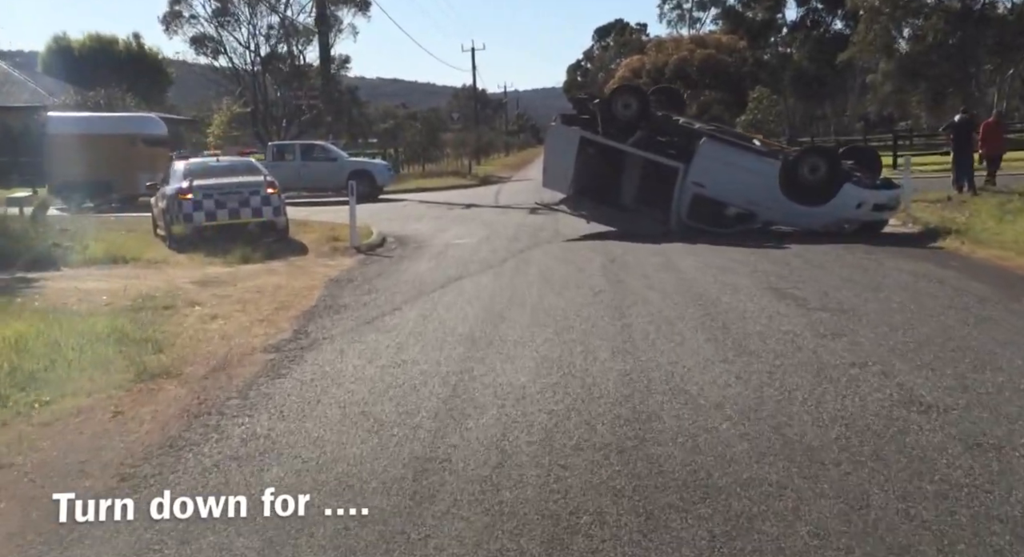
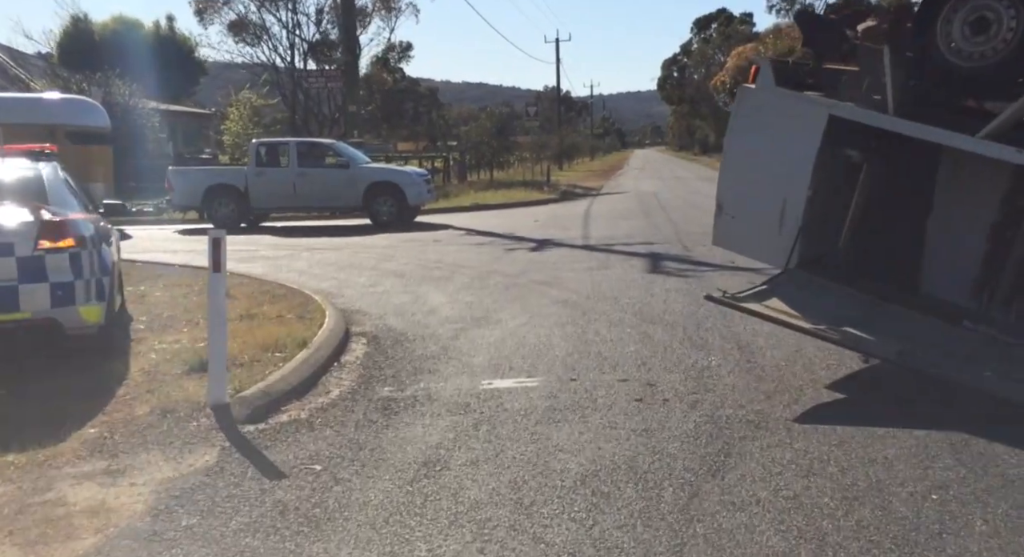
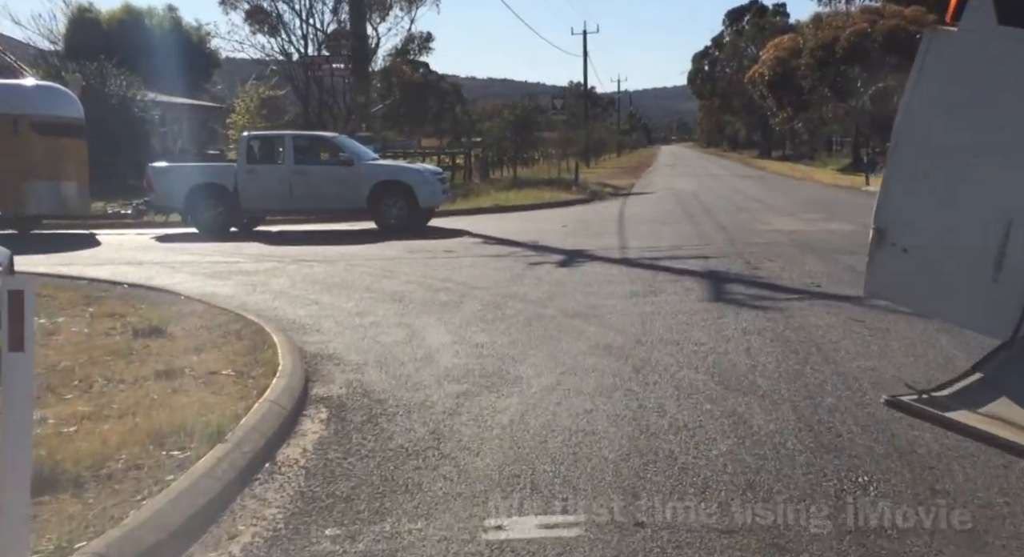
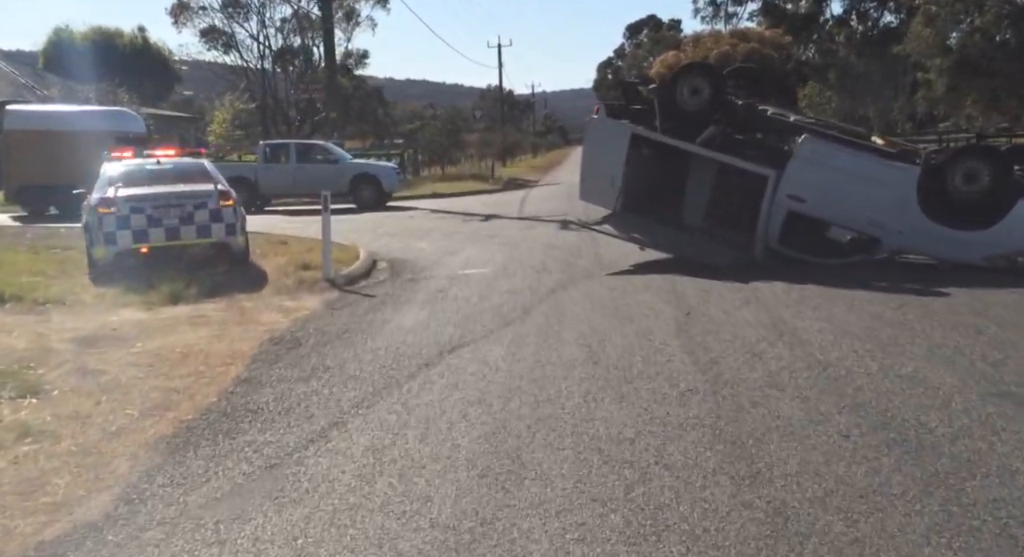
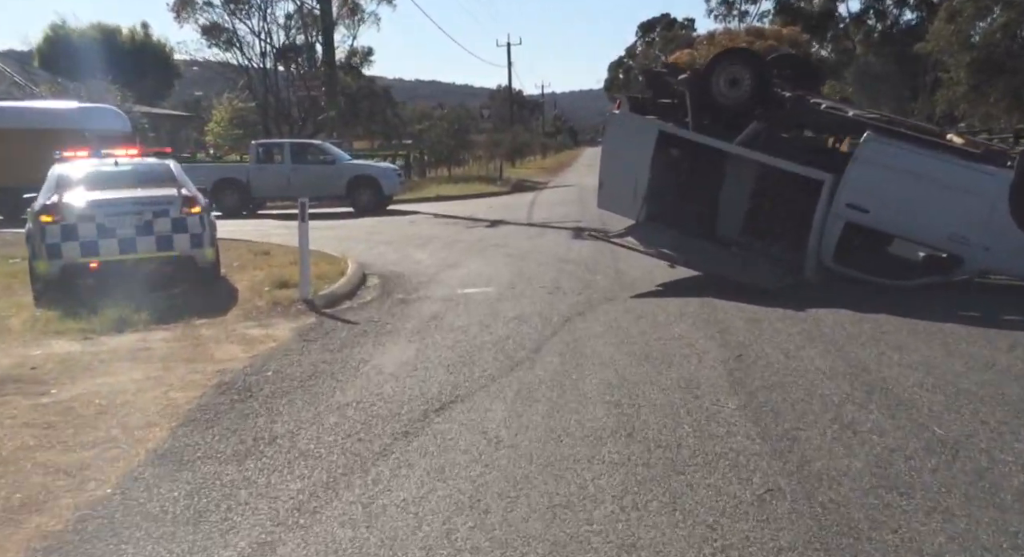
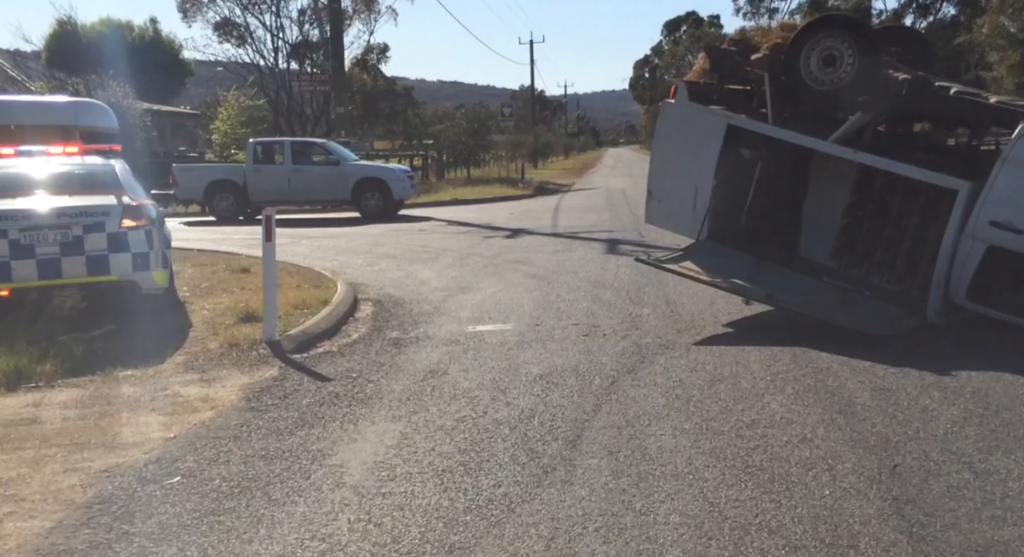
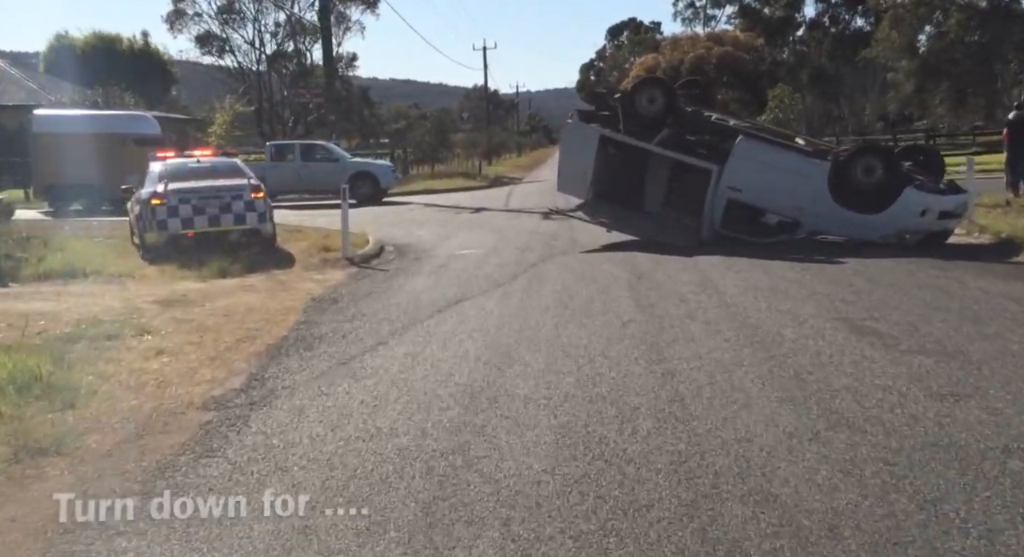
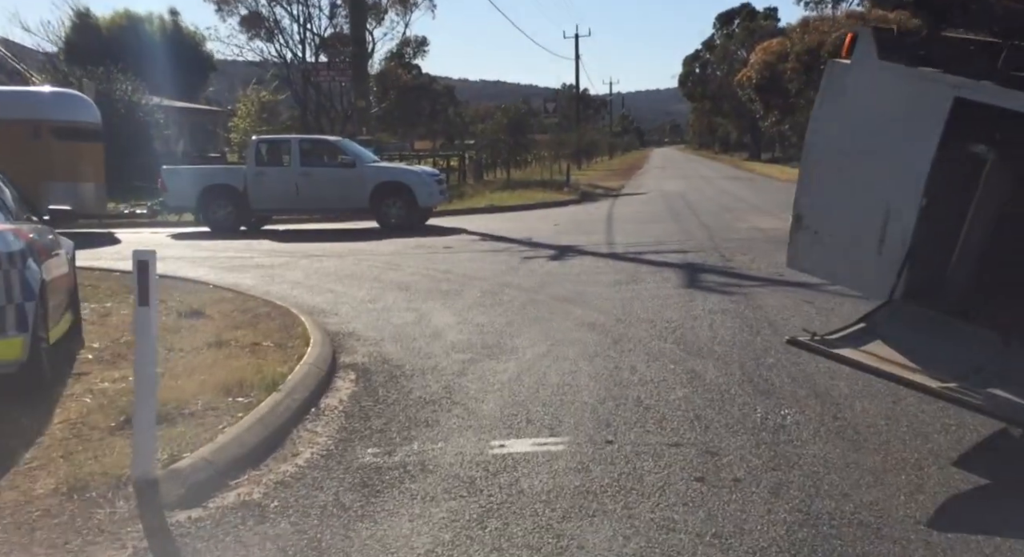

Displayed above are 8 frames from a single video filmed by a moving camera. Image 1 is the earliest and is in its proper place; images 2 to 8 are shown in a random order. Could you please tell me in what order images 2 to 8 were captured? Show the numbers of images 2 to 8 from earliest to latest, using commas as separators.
7, 4, 5, 6, 2, 8, 3
